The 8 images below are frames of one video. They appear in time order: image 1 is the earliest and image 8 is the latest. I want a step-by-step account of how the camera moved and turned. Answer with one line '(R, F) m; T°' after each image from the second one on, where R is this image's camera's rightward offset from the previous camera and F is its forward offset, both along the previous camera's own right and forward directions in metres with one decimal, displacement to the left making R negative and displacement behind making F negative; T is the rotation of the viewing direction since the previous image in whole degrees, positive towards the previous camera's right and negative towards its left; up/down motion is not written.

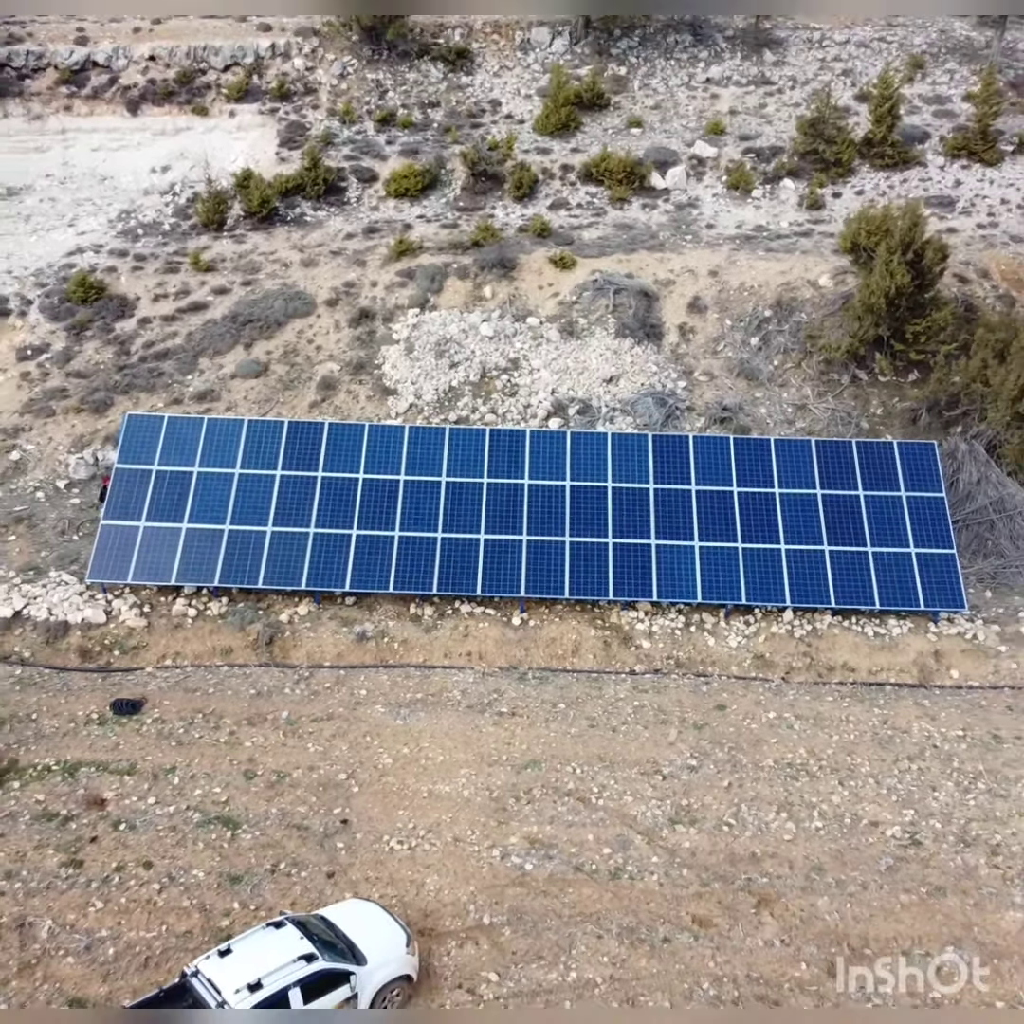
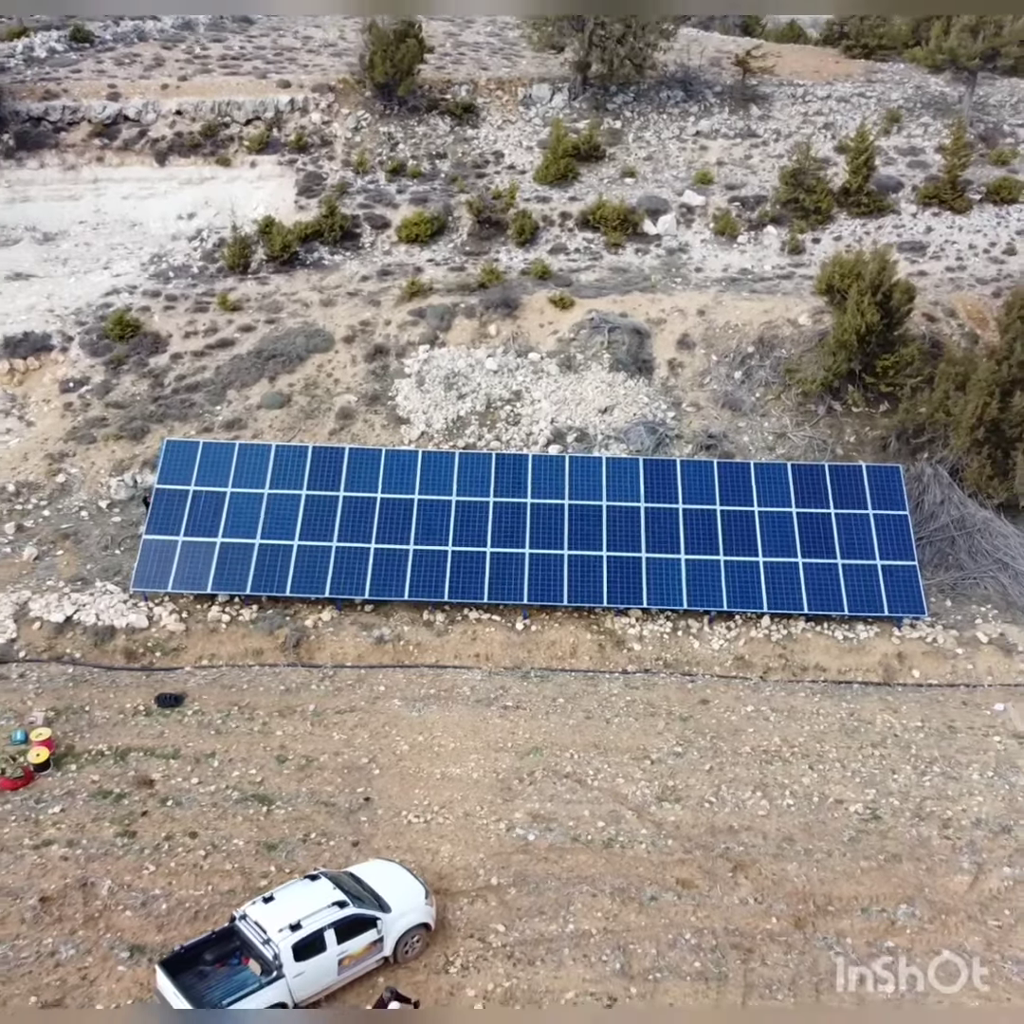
(0.0, -1.4) m; 0°
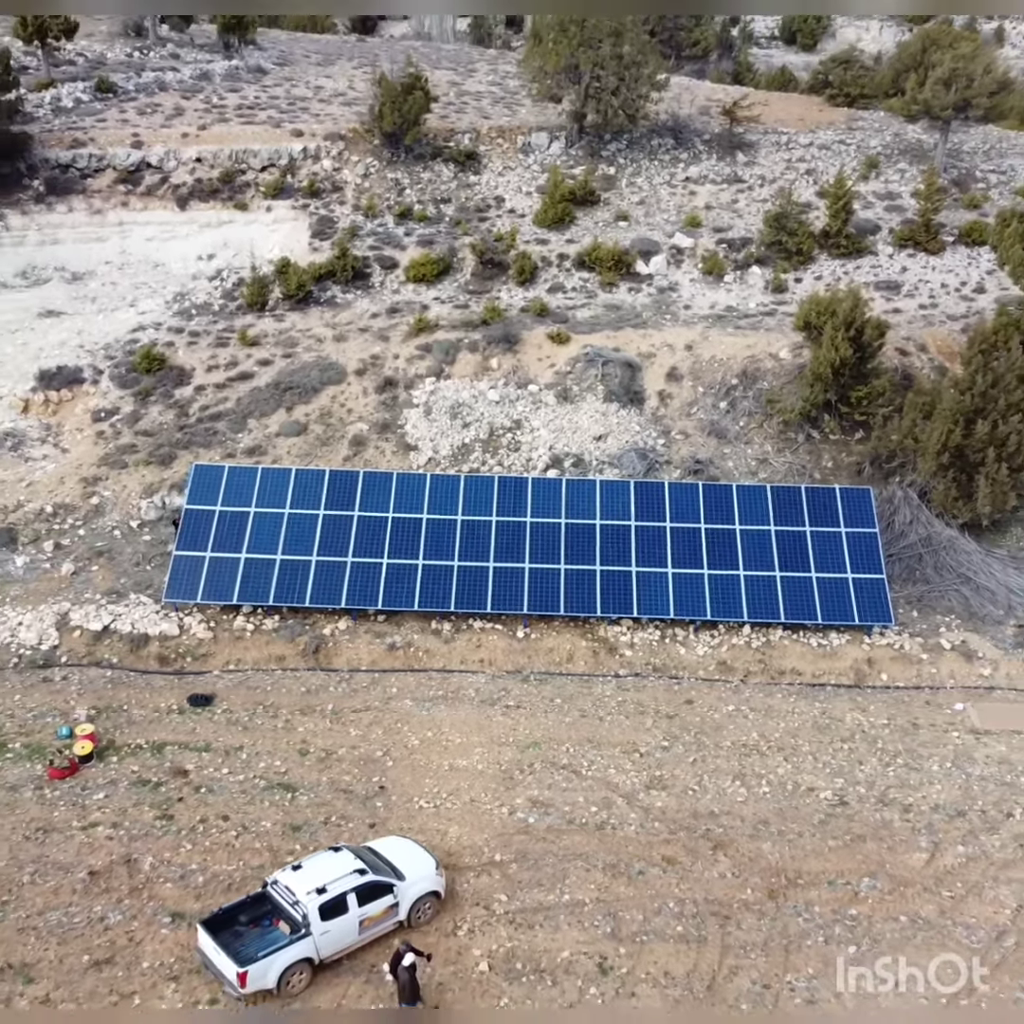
(0.0, -1.3) m; 0°
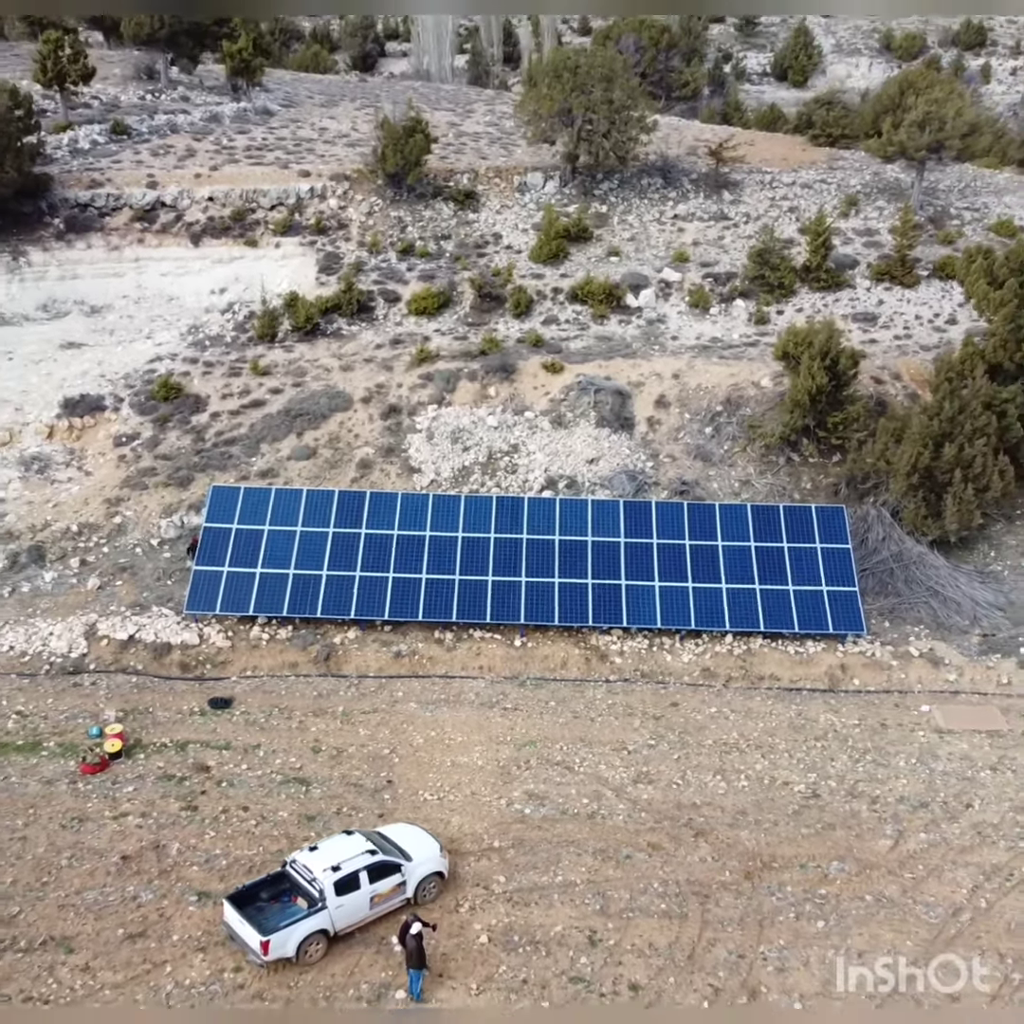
(0.0, -1.2) m; 0°
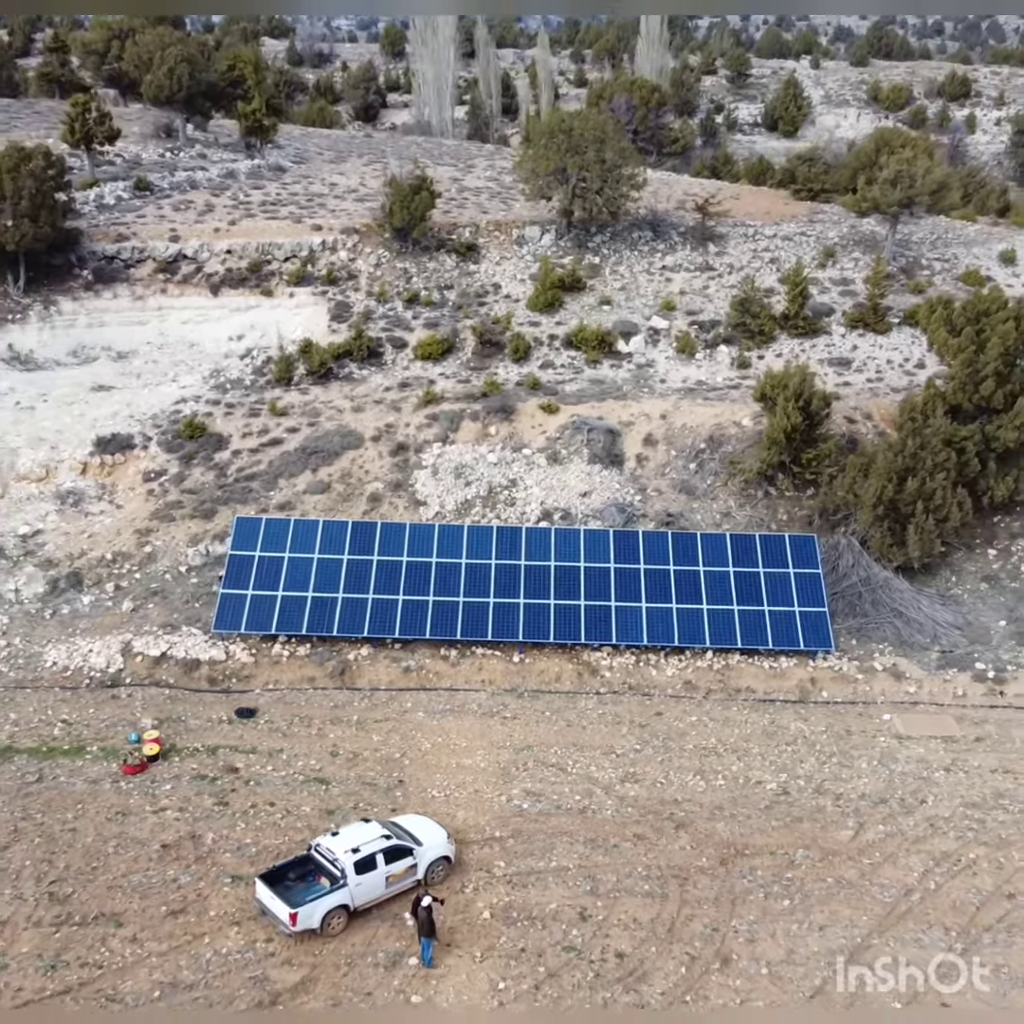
(0.0, -1.7) m; 0°
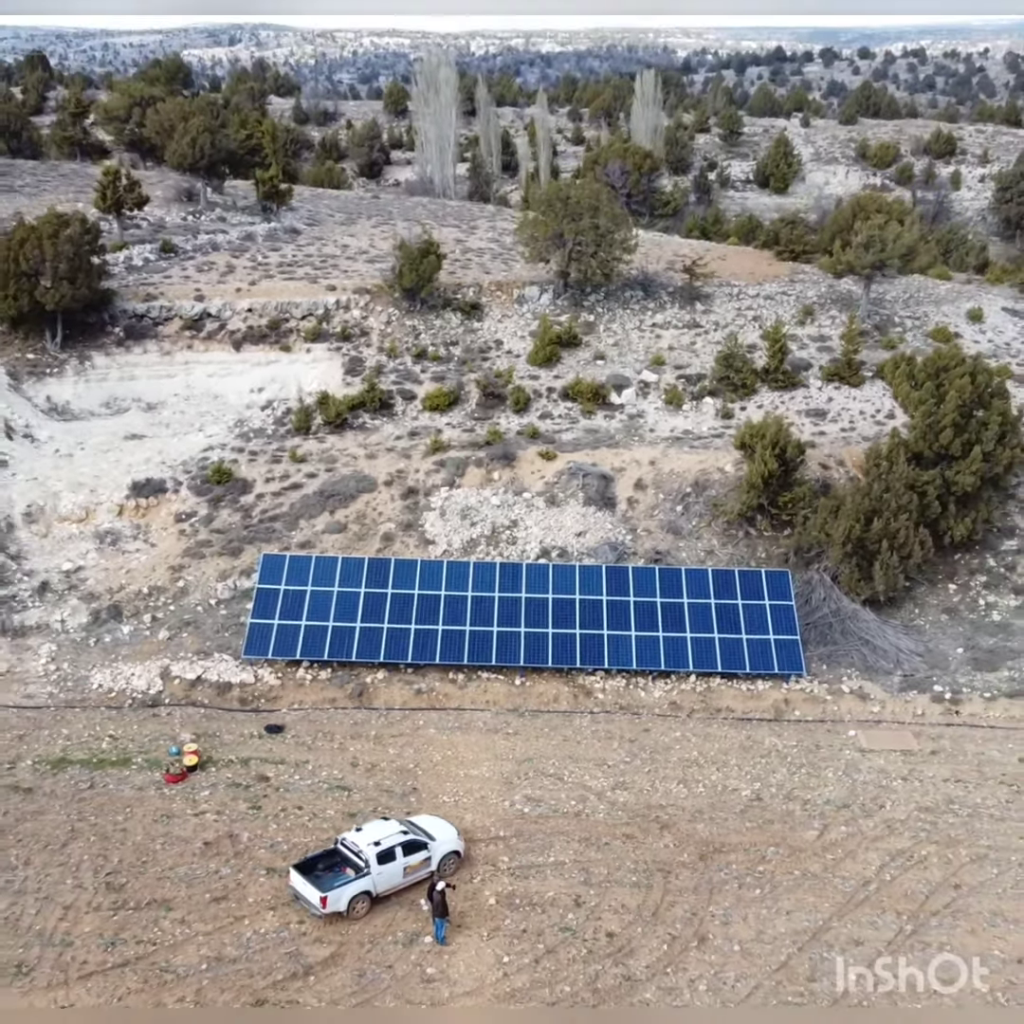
(0.0, -2.0) m; 0°
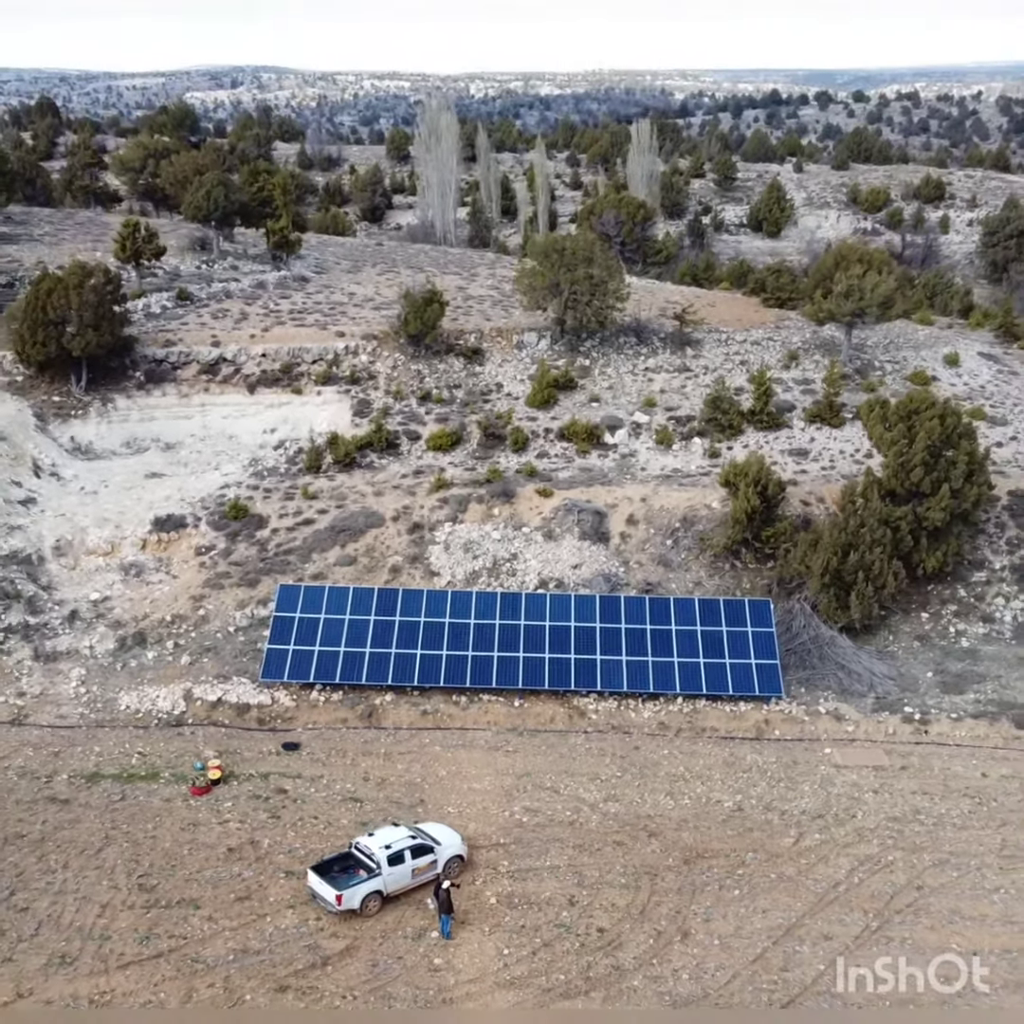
(0.0, -1.6) m; 0°
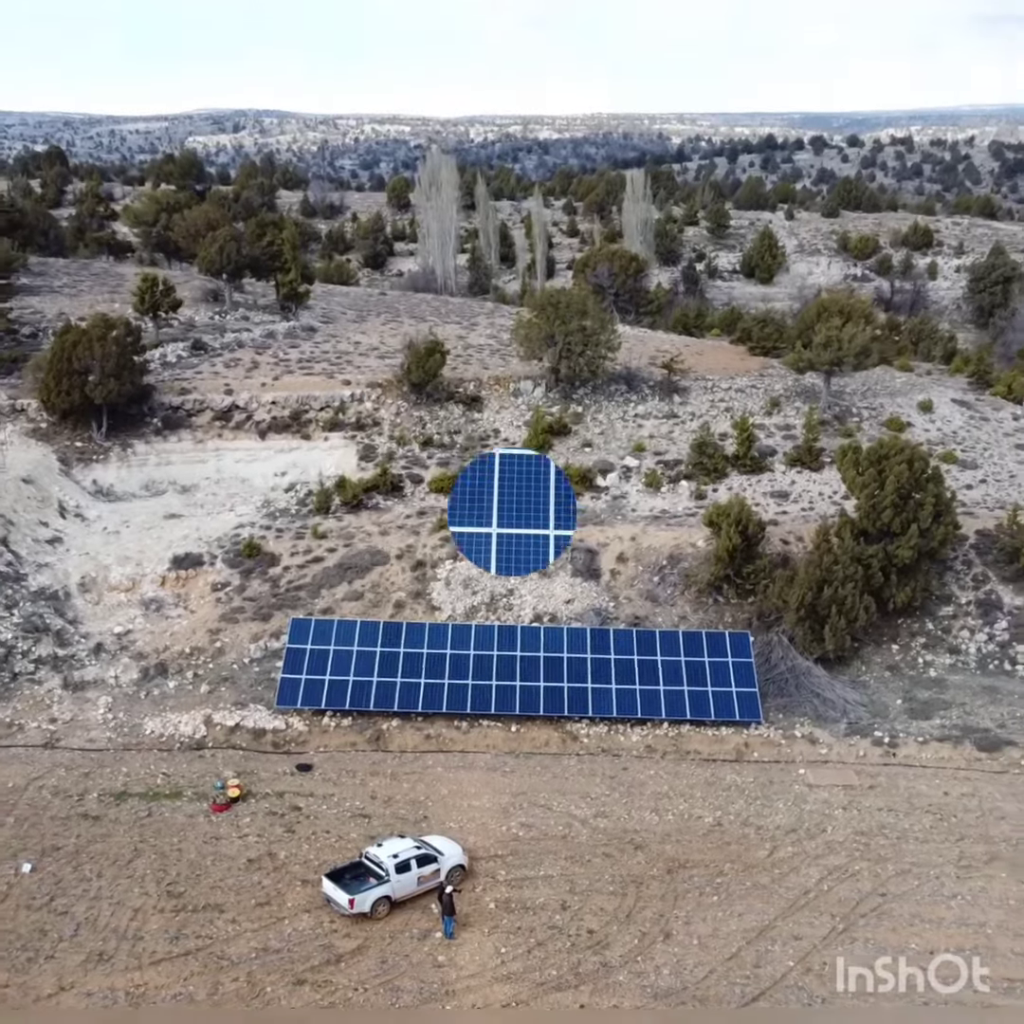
(0.0, -1.7) m; 0°
